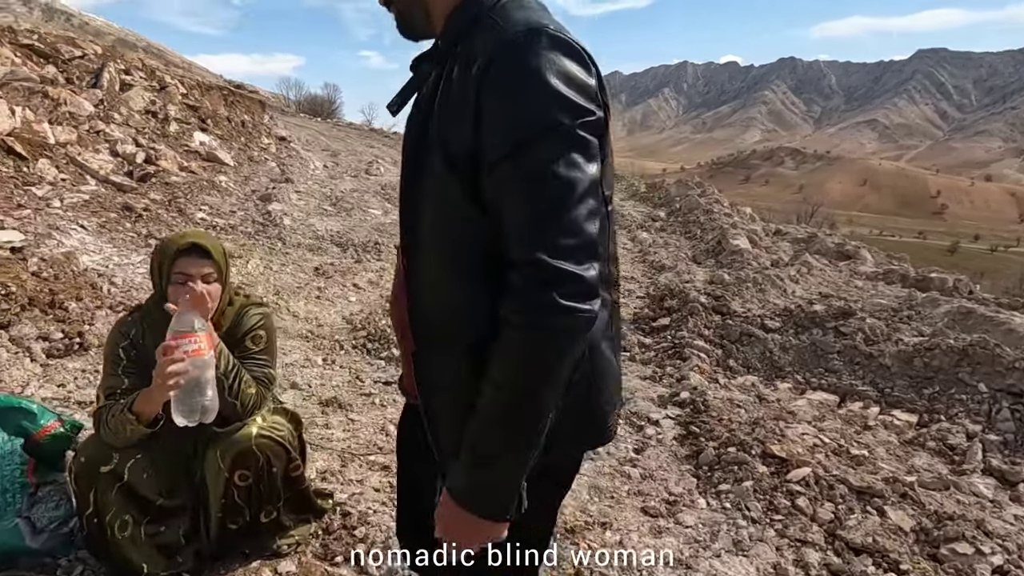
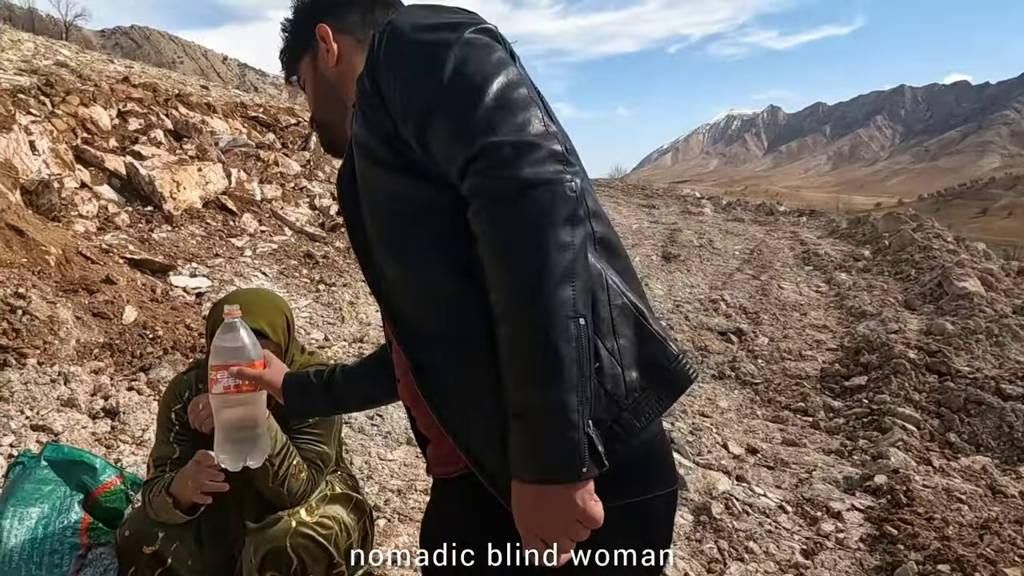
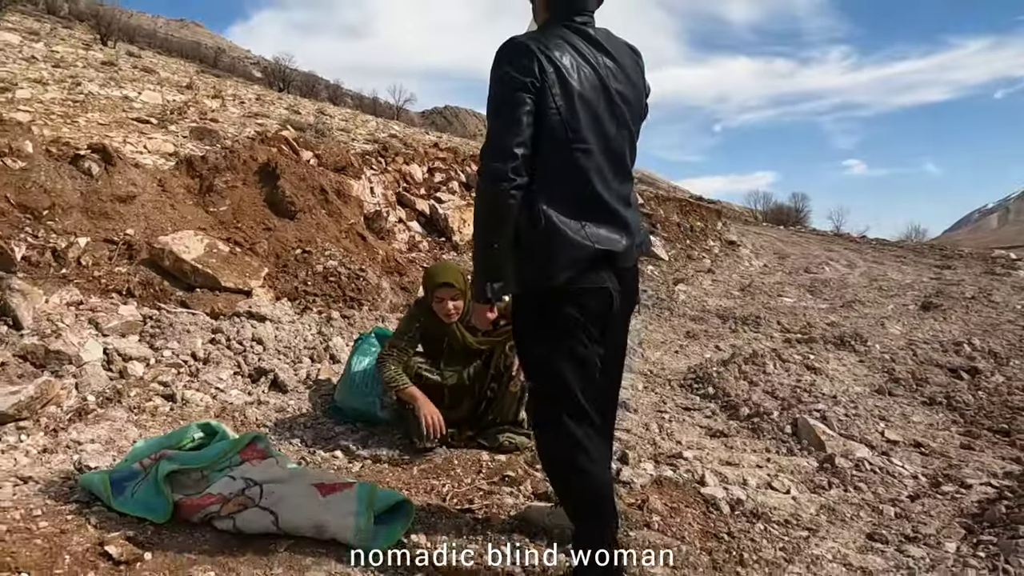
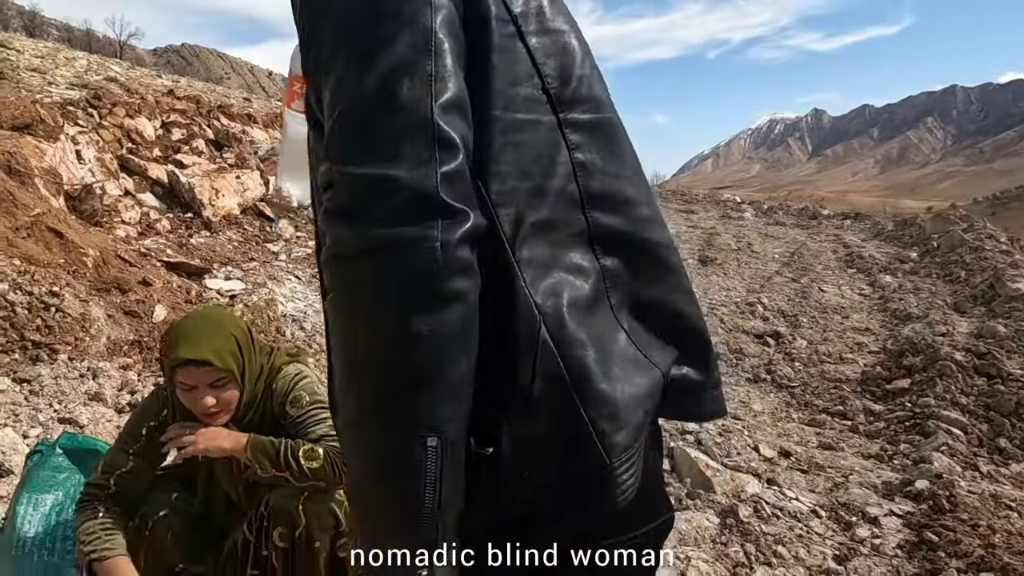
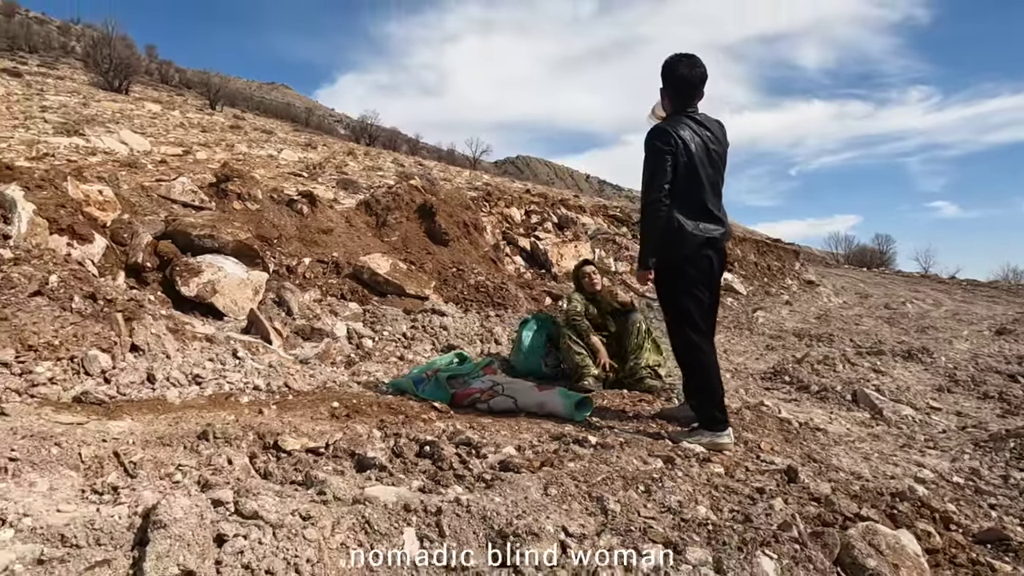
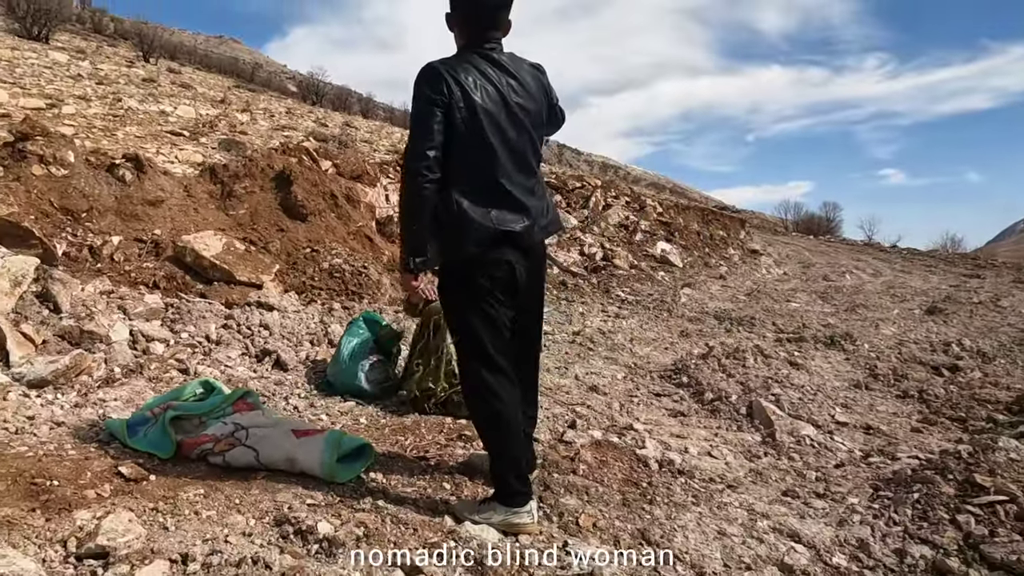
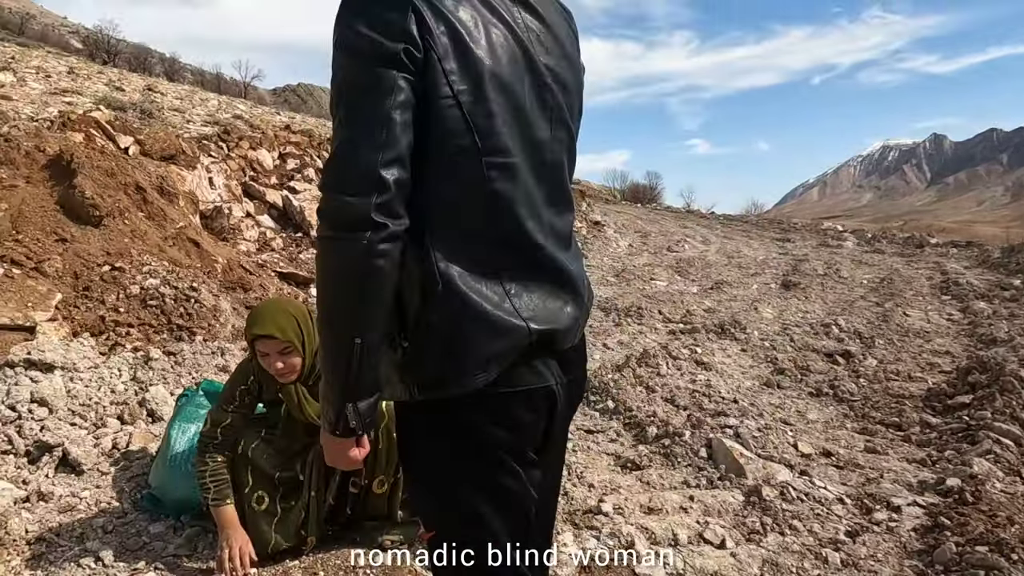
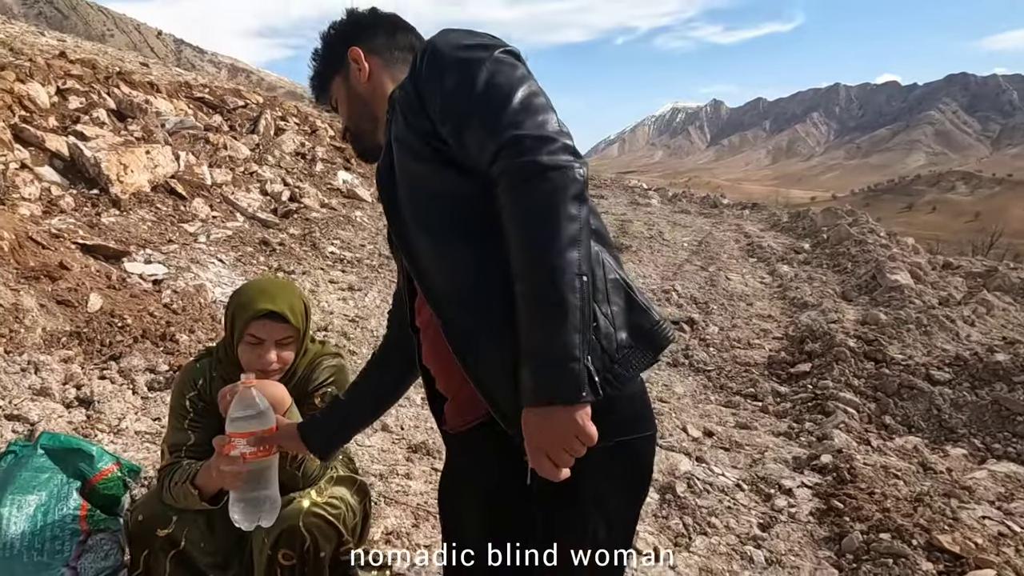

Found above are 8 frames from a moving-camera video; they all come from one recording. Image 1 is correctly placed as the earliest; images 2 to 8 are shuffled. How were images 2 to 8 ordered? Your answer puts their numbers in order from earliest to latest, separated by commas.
8, 2, 4, 7, 3, 6, 5
